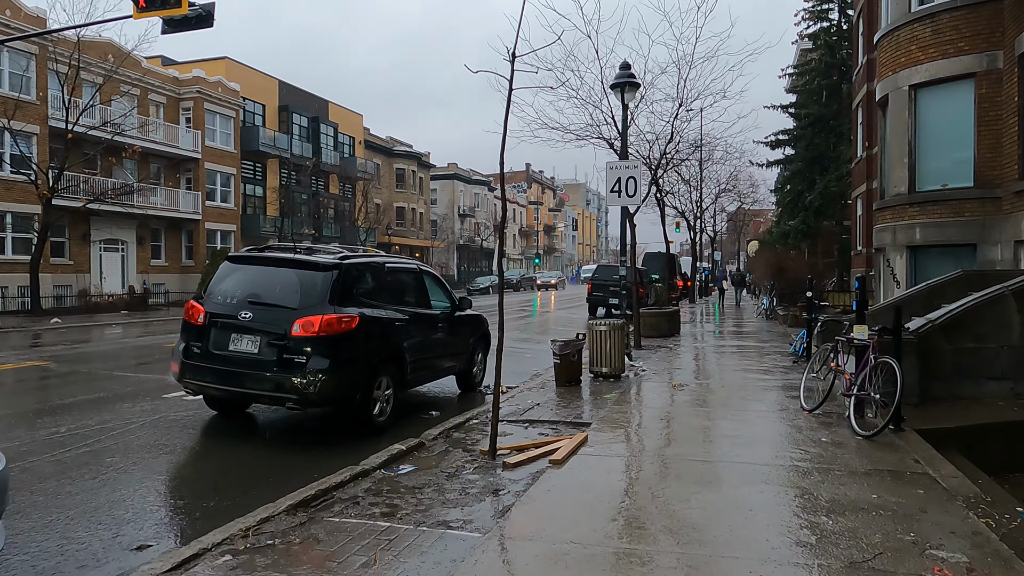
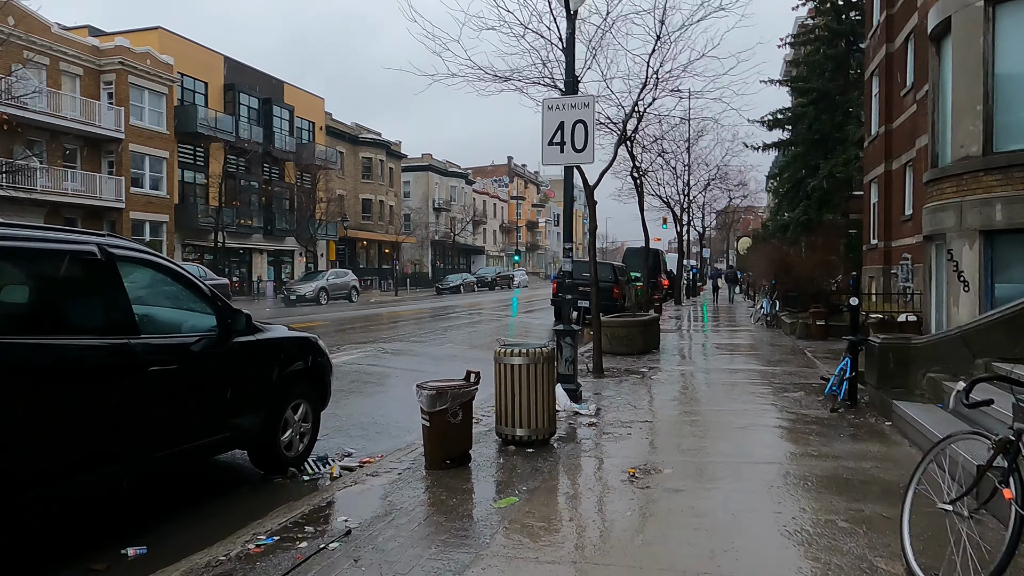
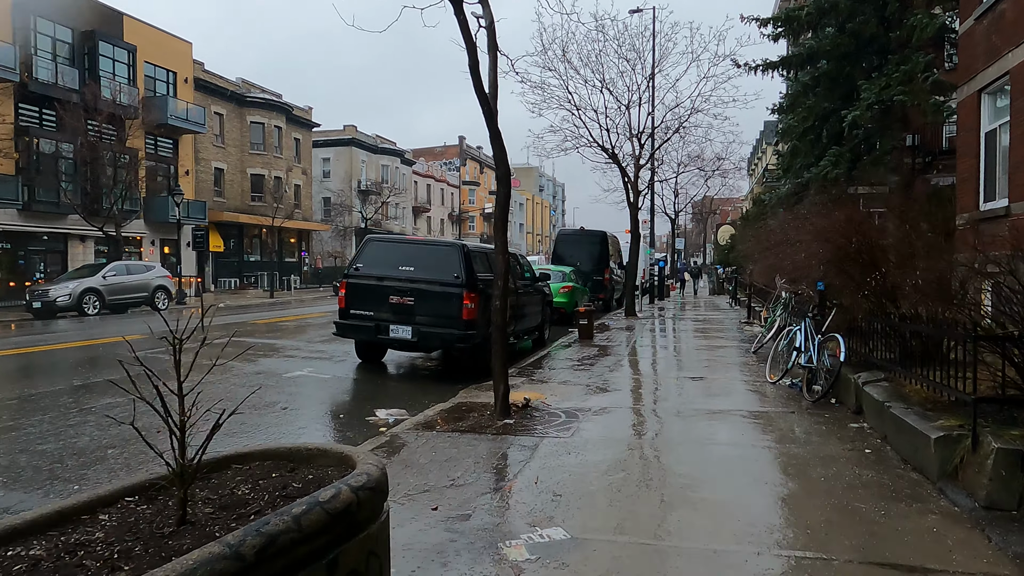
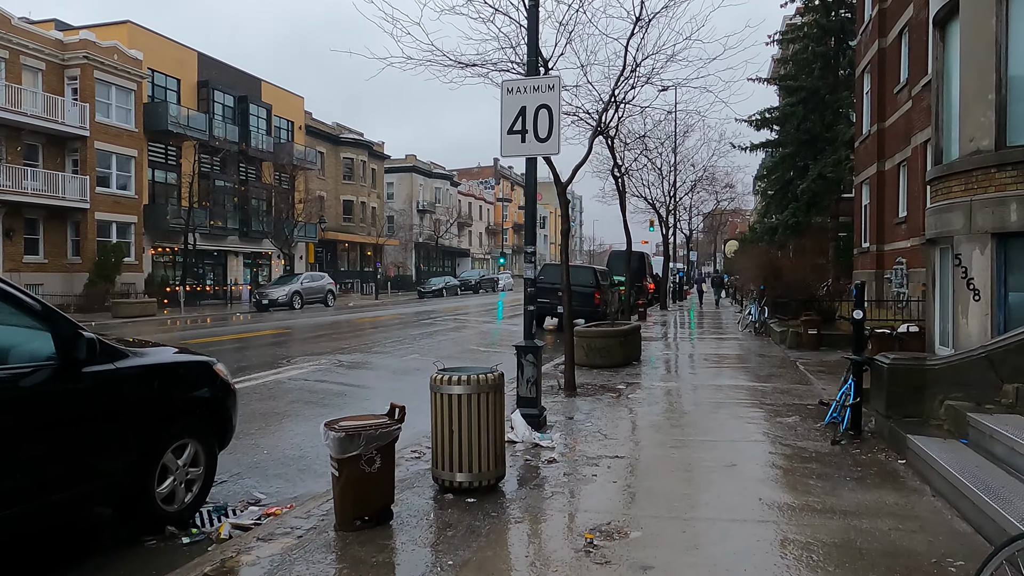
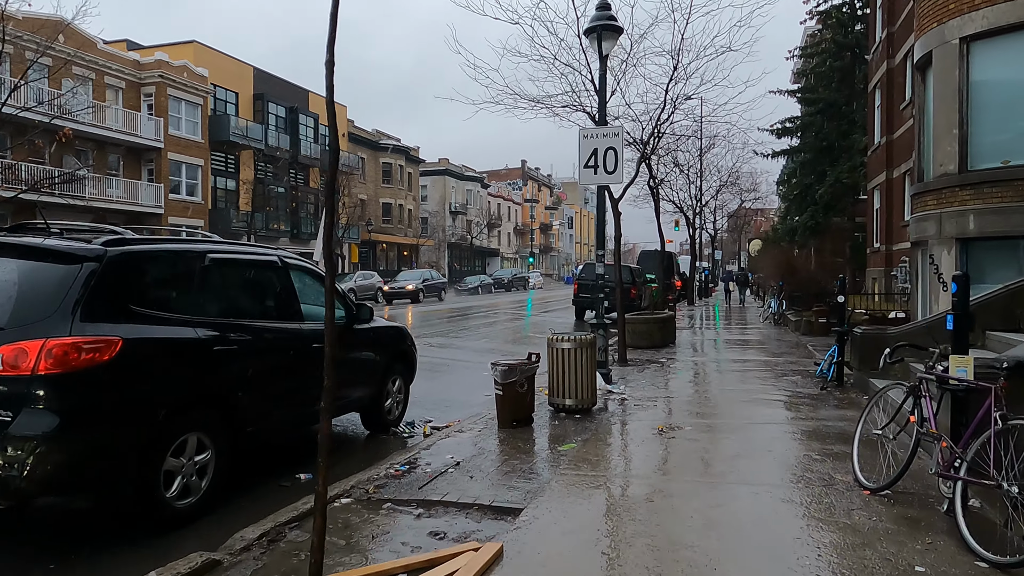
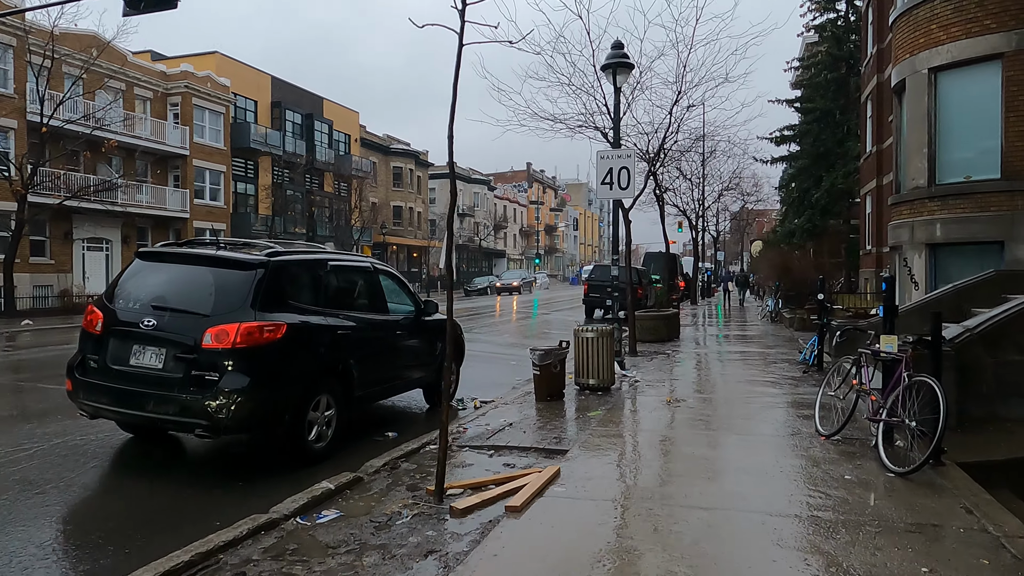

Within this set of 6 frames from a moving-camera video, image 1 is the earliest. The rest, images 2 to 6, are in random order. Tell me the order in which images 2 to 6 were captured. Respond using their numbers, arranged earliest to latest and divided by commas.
6, 5, 2, 4, 3
